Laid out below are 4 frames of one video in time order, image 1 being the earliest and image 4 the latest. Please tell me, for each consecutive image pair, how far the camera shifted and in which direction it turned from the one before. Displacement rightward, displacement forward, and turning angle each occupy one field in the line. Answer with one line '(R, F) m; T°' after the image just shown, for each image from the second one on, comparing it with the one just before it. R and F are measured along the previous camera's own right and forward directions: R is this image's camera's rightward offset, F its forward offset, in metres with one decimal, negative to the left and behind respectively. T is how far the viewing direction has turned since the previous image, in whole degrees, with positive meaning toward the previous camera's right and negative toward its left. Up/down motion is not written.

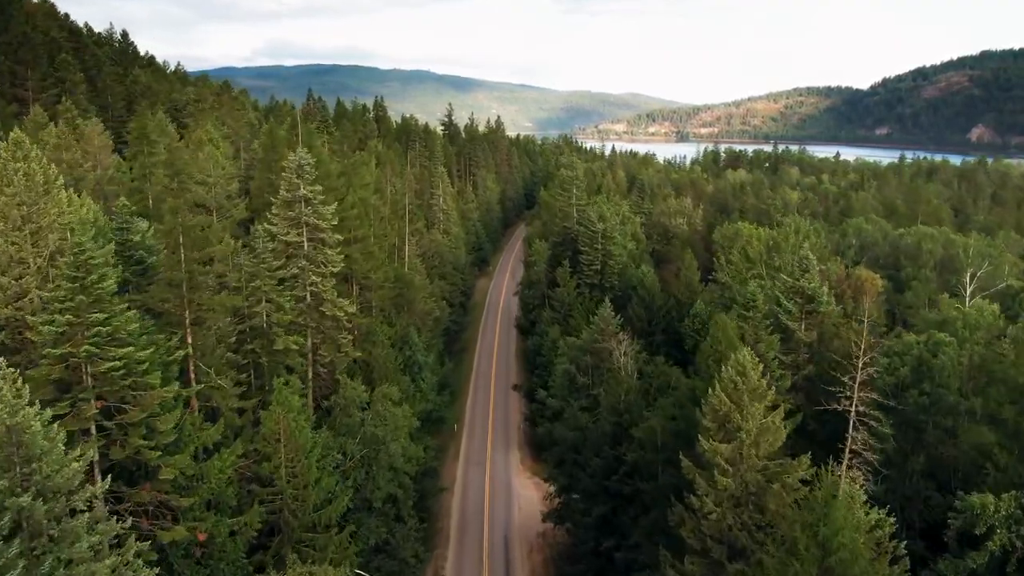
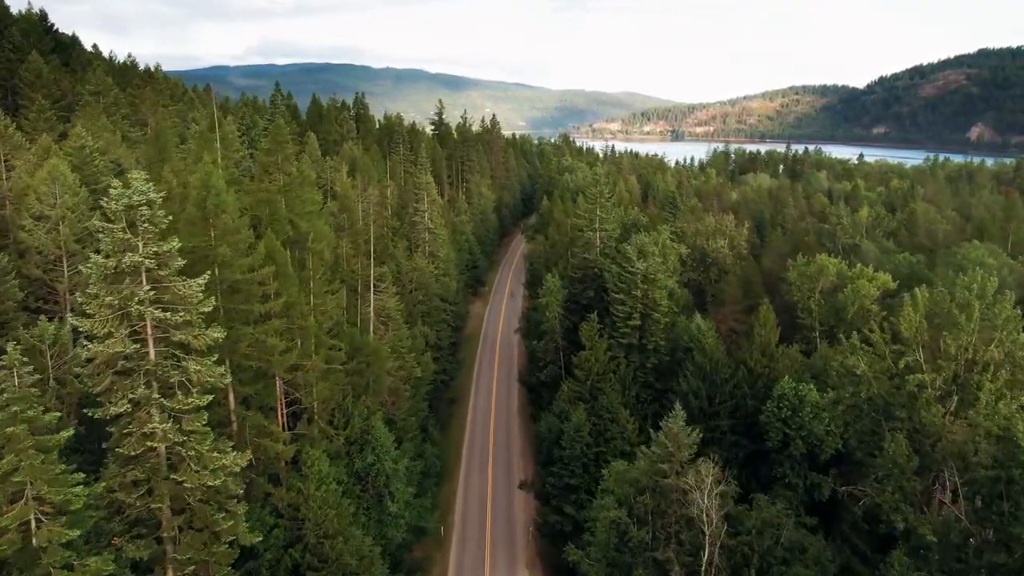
(-0.9, +18.0) m; +1°
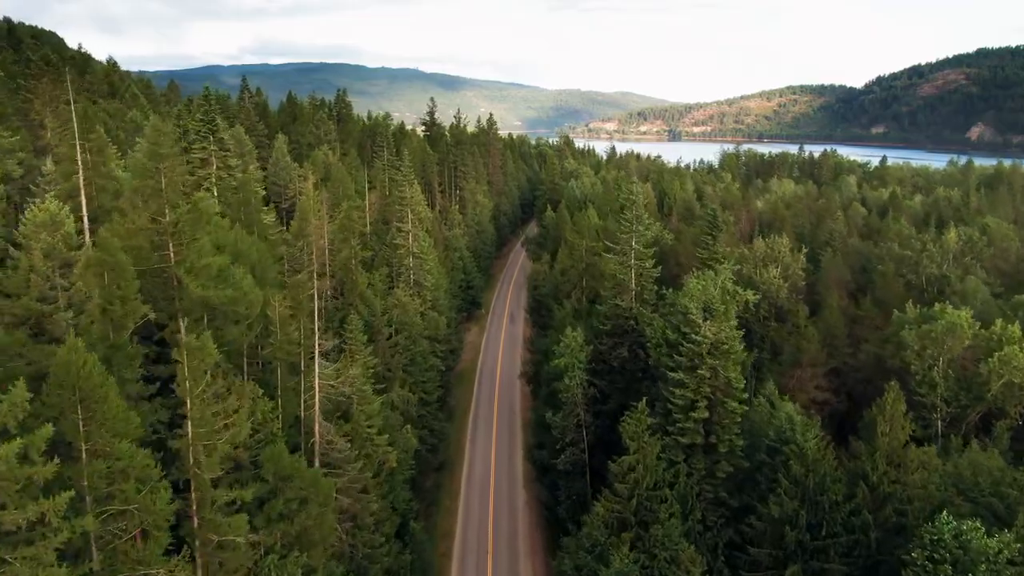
(-0.8, +14.7) m; 0°
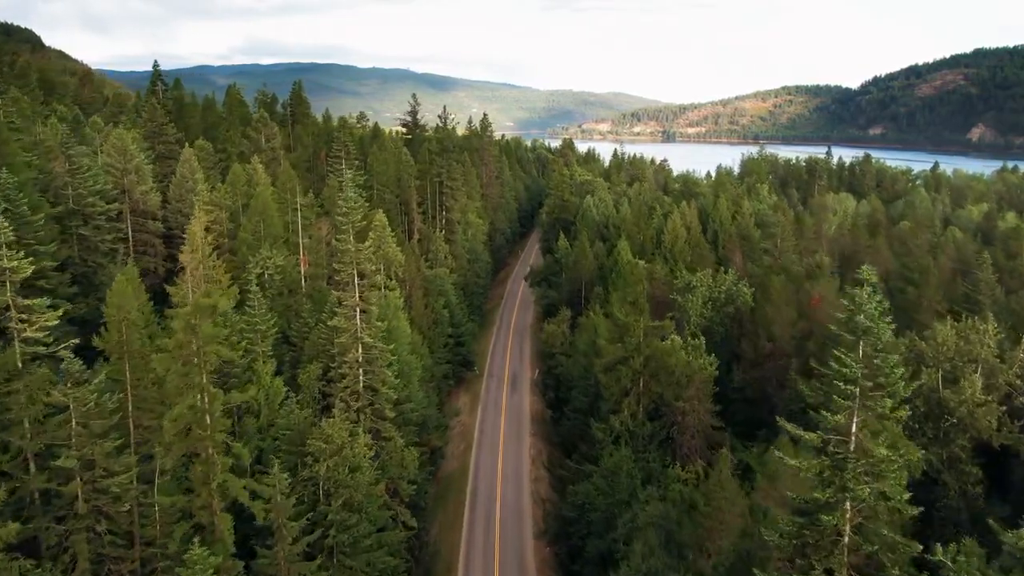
(-1.3, +26.3) m; +1°
